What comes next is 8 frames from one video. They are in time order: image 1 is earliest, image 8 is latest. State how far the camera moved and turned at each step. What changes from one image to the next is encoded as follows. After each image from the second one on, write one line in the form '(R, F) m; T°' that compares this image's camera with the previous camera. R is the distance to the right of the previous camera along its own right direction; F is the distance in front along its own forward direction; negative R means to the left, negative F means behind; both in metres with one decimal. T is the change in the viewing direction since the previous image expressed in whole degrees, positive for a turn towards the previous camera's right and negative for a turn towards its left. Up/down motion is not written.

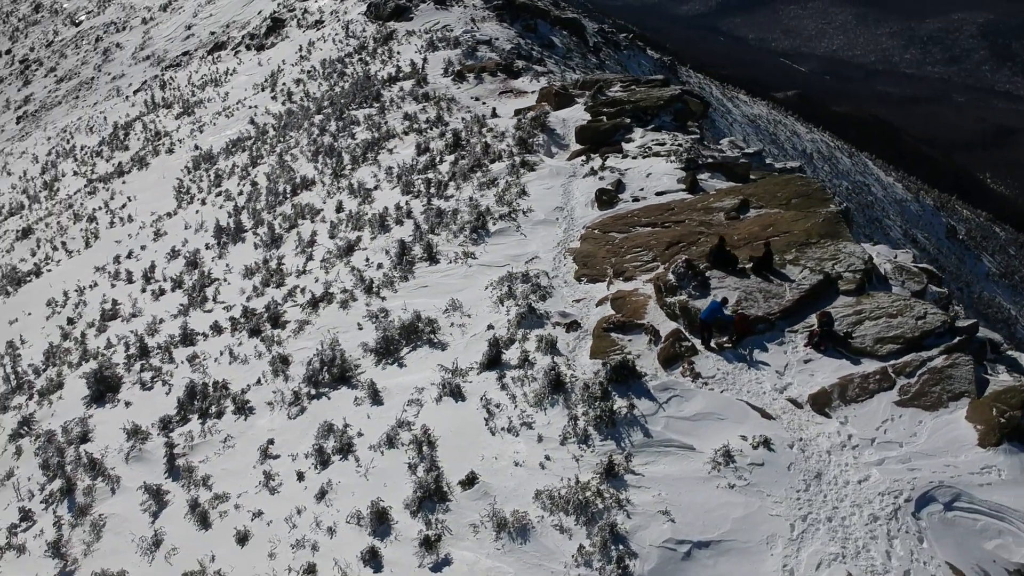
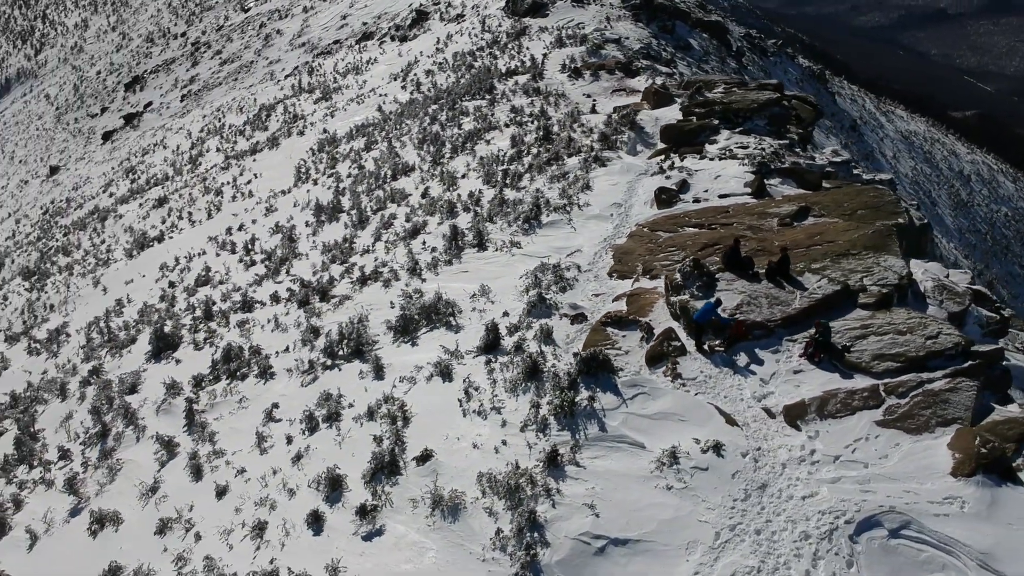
(+1.4, +0.1) m; -9°
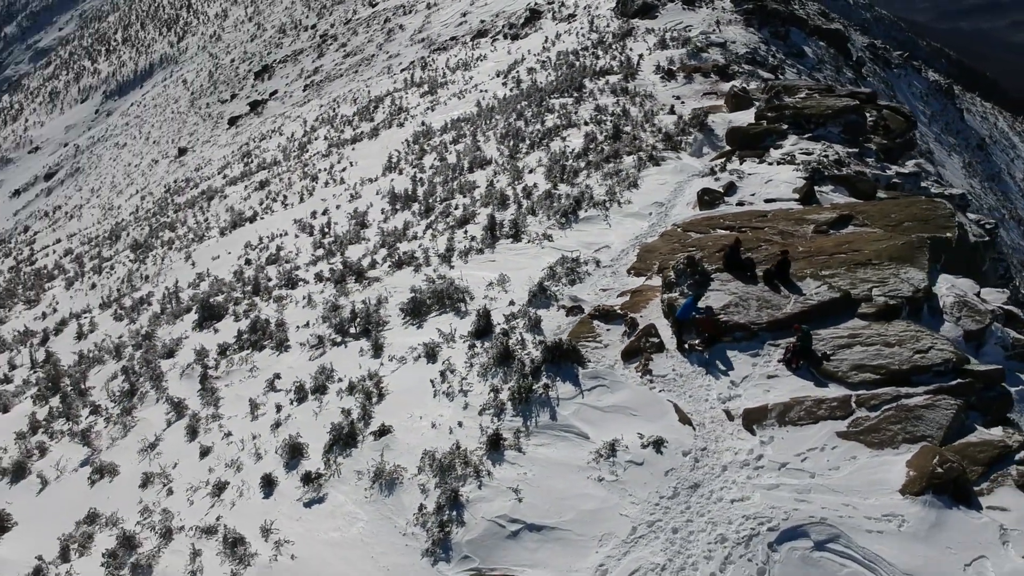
(+1.3, +0.1) m; -7°
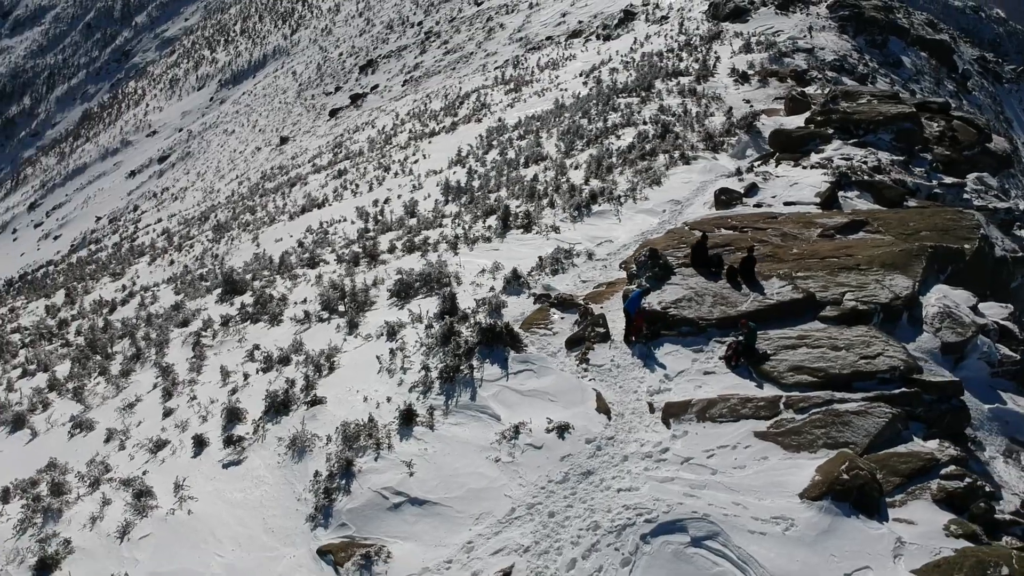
(+1.4, +0.1) m; -6°
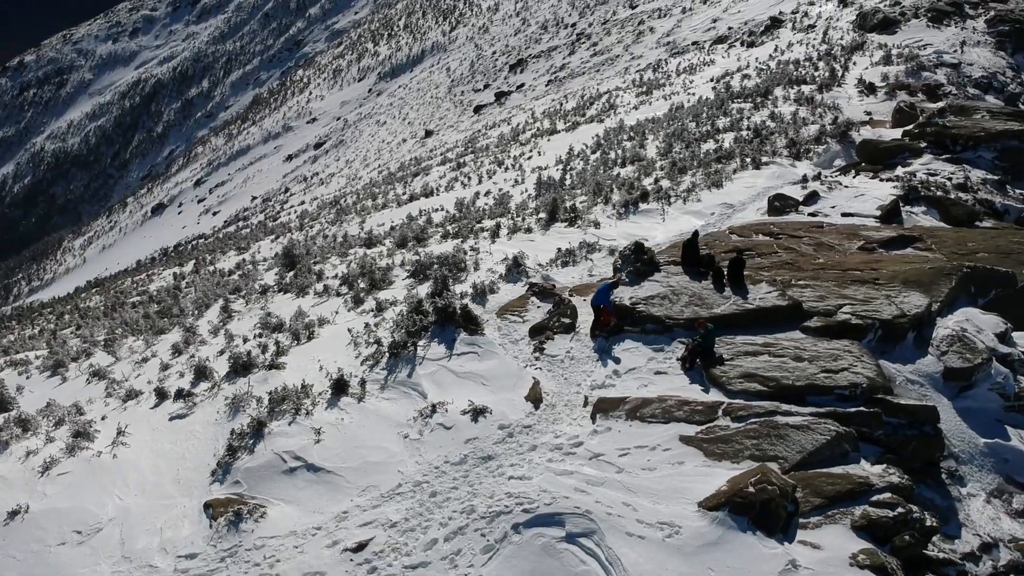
(+1.6, +0.3) m; -9°
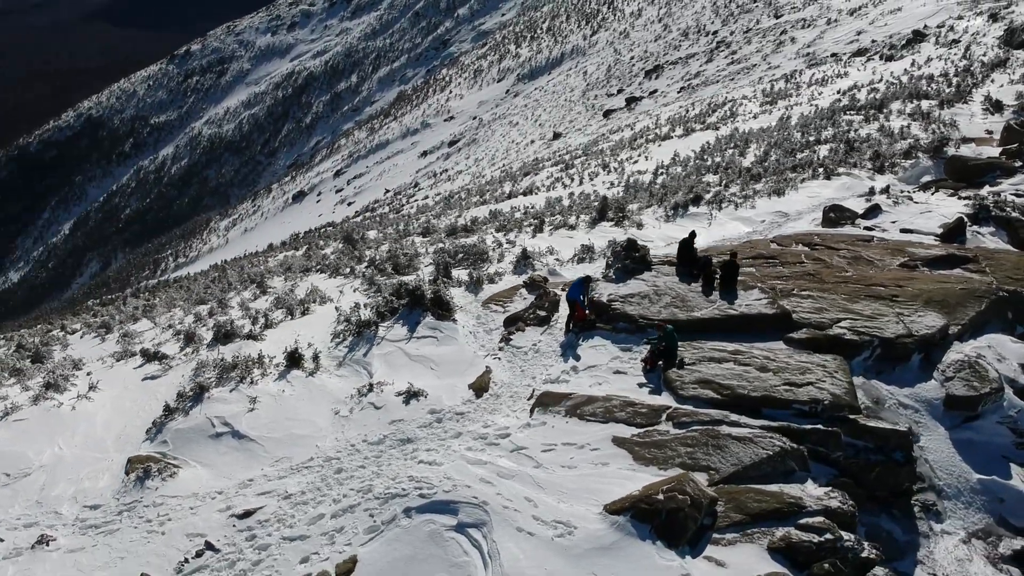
(+1.3, +0.3) m; -8°
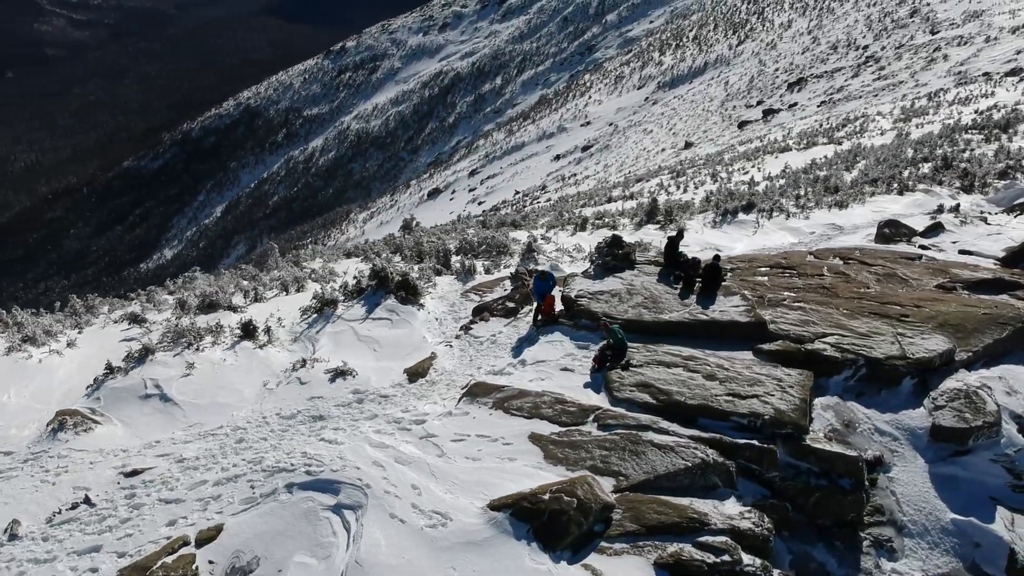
(+1.4, +0.3) m; -8°
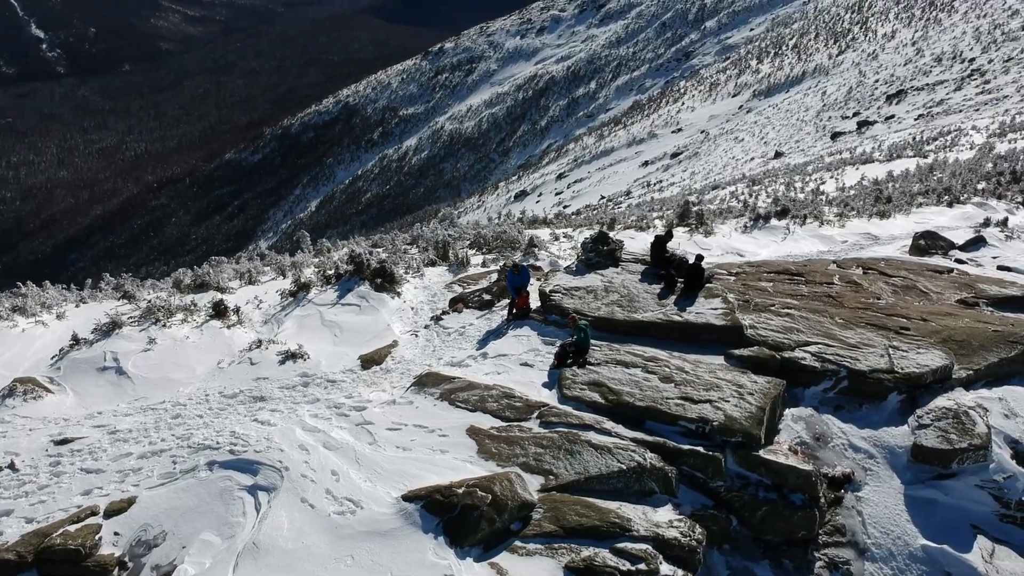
(+0.9, +0.2) m; -5°
